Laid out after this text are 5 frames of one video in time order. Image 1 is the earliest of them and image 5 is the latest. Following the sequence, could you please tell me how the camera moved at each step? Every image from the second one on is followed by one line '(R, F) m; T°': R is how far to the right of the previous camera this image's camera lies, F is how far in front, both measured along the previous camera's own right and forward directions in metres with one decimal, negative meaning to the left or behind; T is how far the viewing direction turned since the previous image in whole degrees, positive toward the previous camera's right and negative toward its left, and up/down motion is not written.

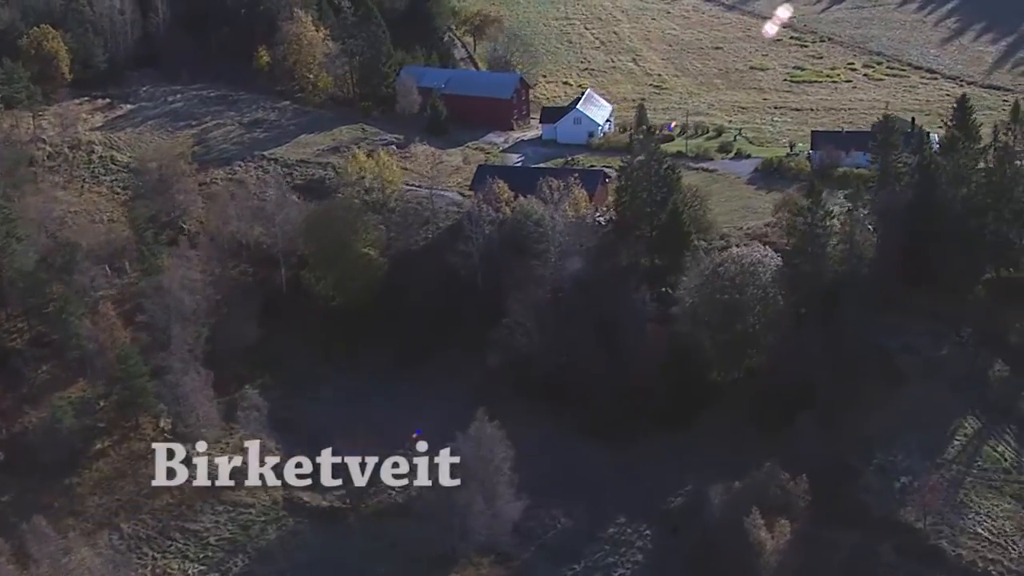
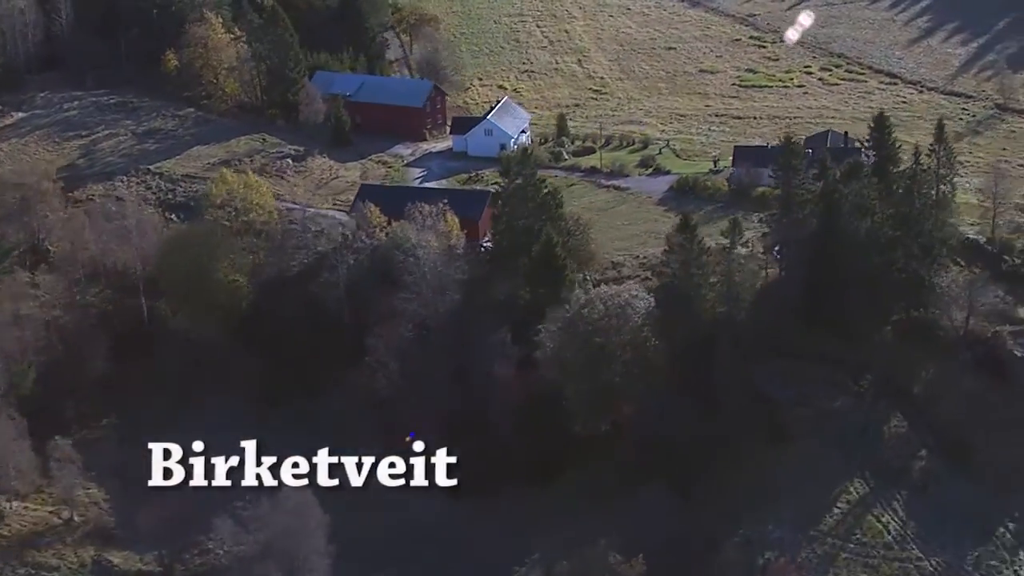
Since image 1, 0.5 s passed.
(+4.8, +4.2) m; -2°
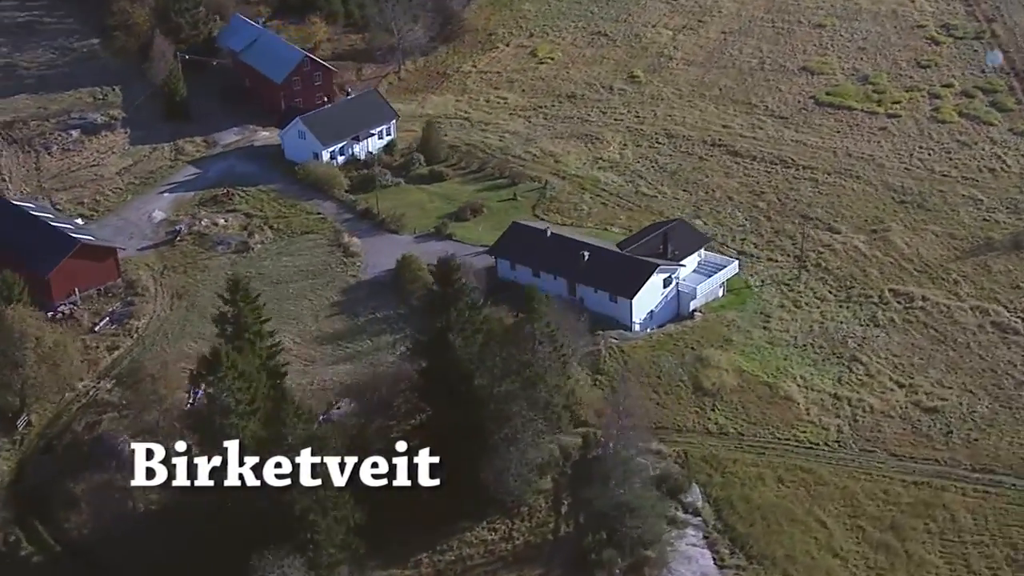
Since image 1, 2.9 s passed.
(+23.0, +19.4) m; -25°
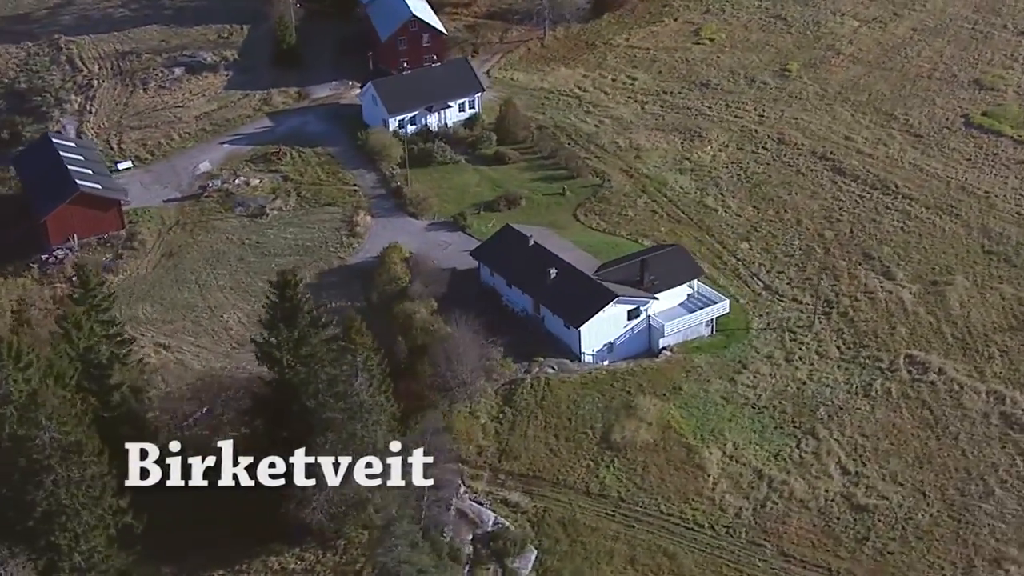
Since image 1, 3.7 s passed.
(+9.1, +3.3) m; -15°
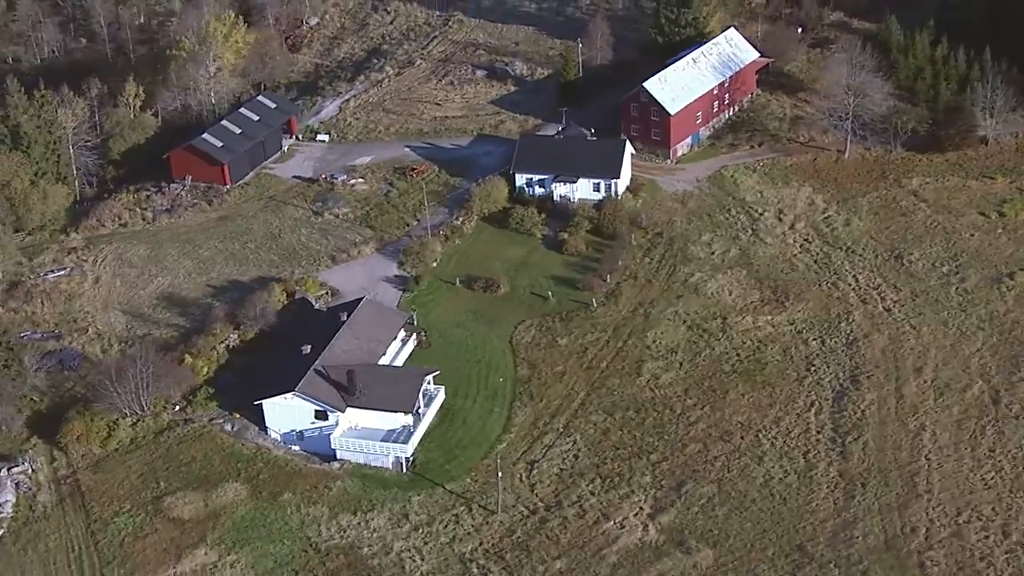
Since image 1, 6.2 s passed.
(+25.8, +10.0) m; -42°
